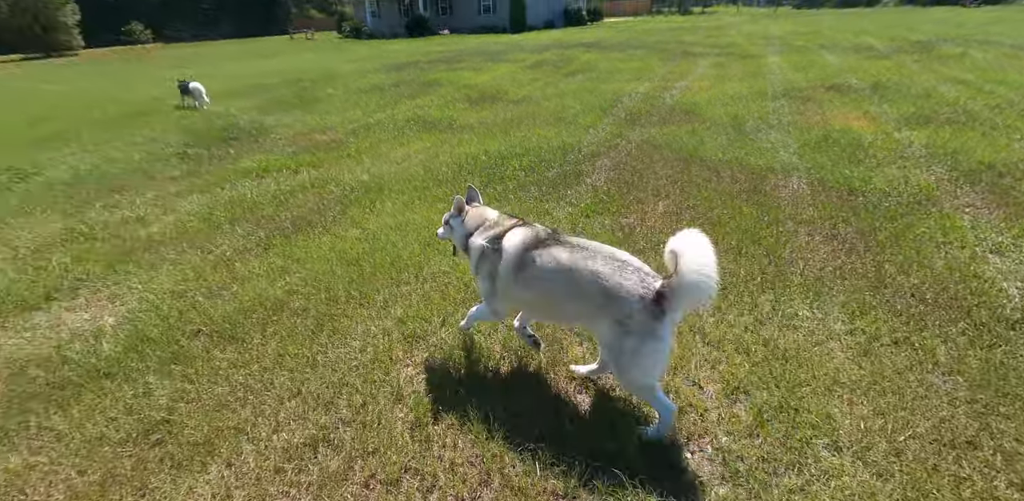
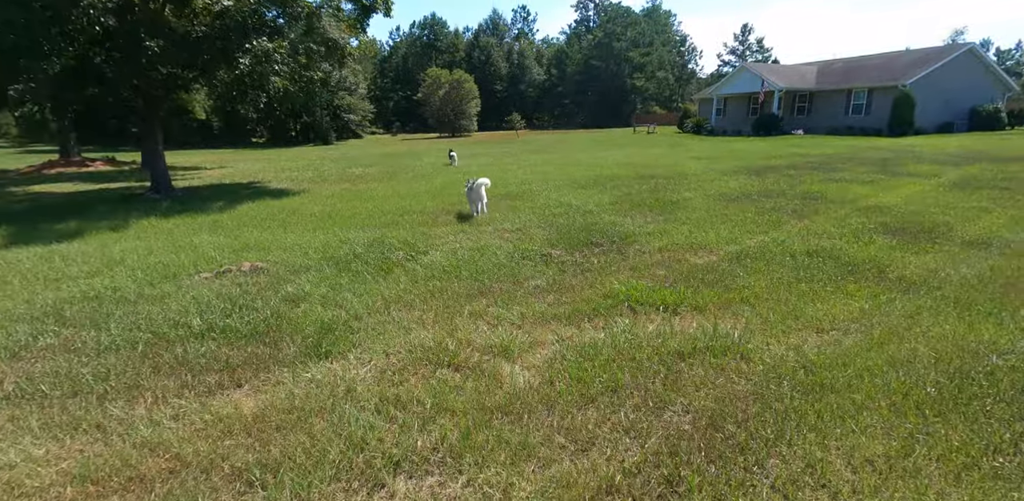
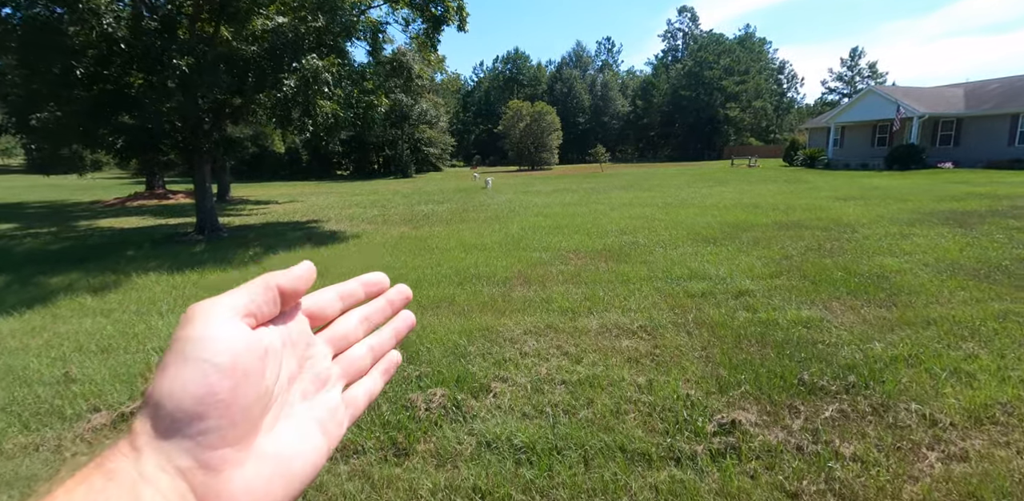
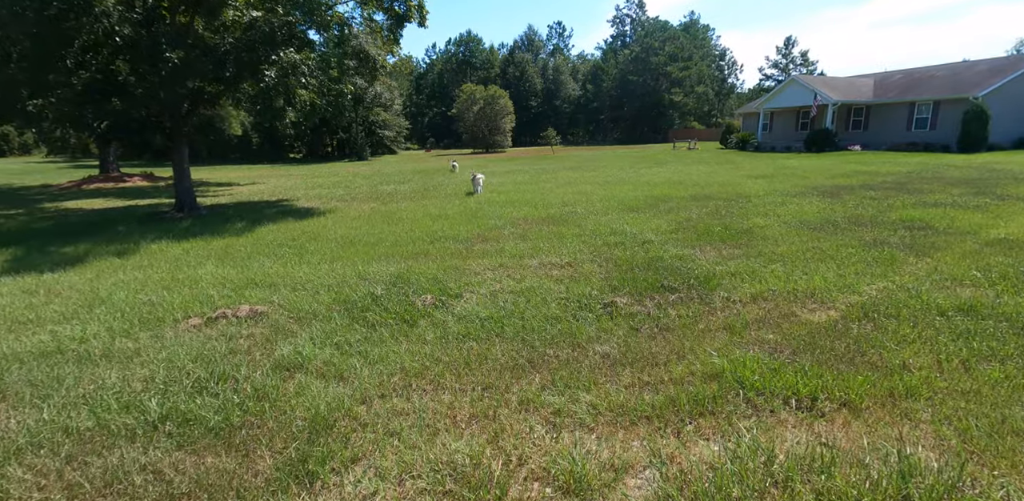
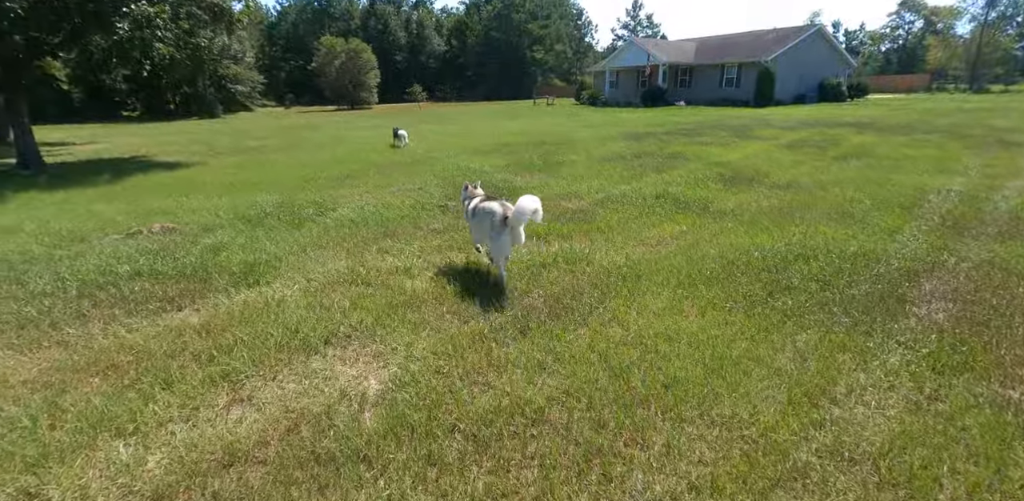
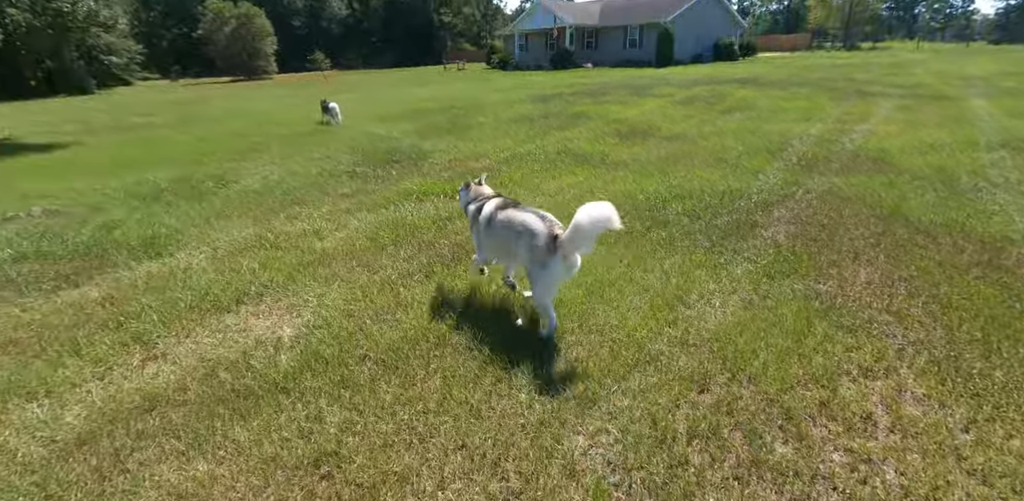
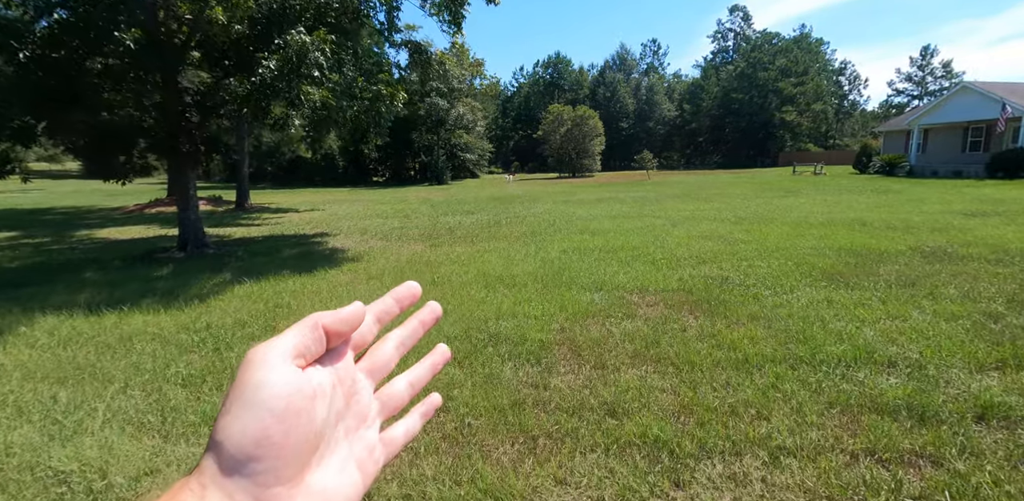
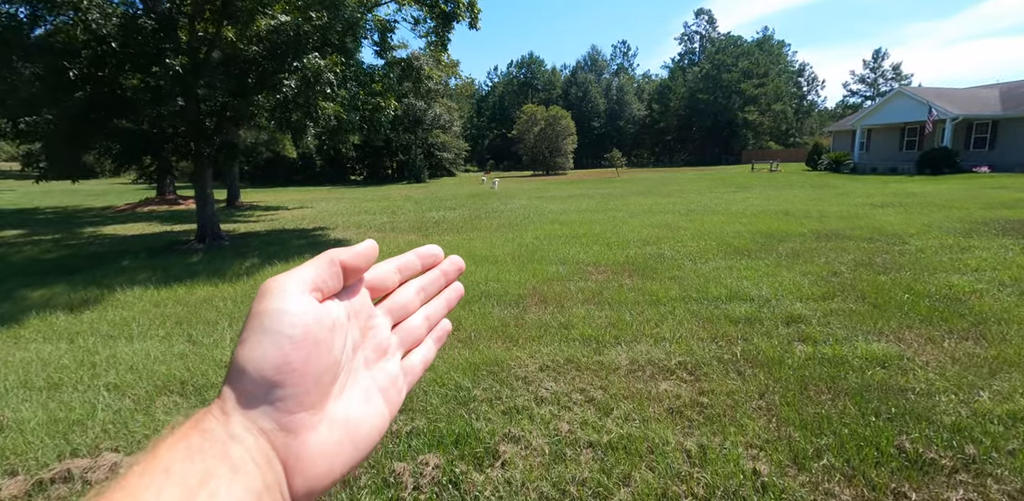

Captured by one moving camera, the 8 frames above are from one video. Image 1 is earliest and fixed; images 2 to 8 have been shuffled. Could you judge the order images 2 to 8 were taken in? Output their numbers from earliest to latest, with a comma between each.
6, 5, 2, 4, 3, 8, 7
